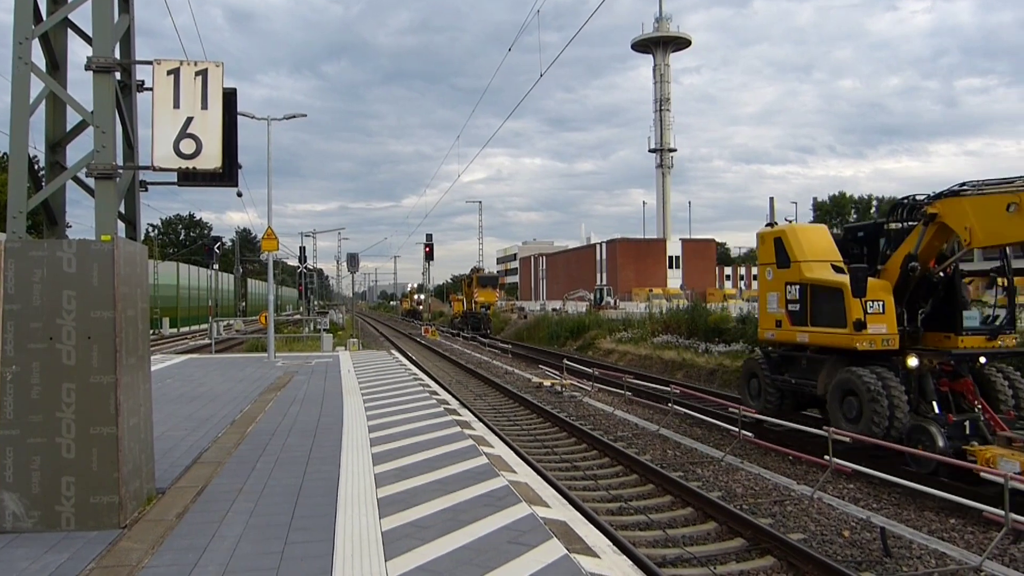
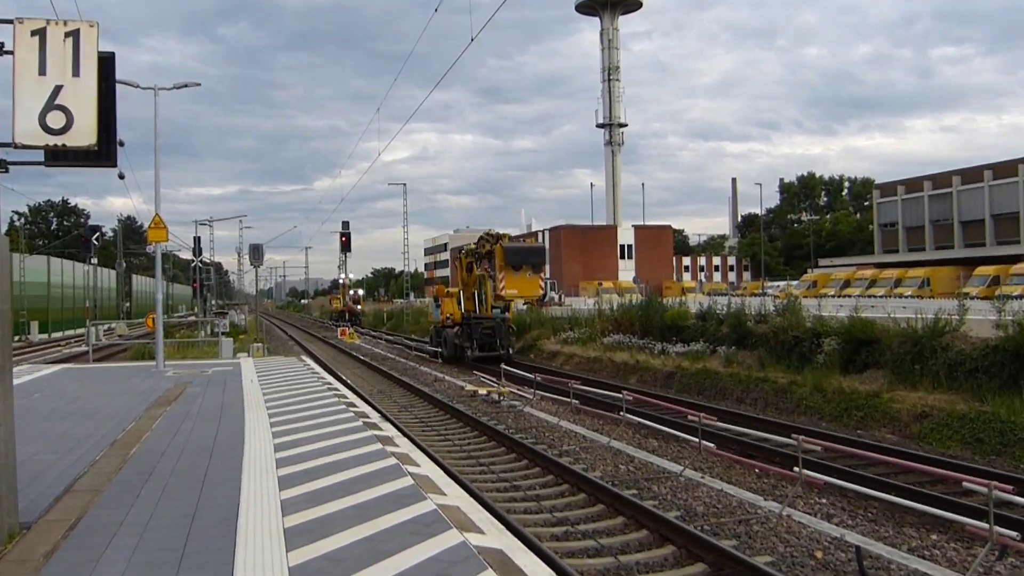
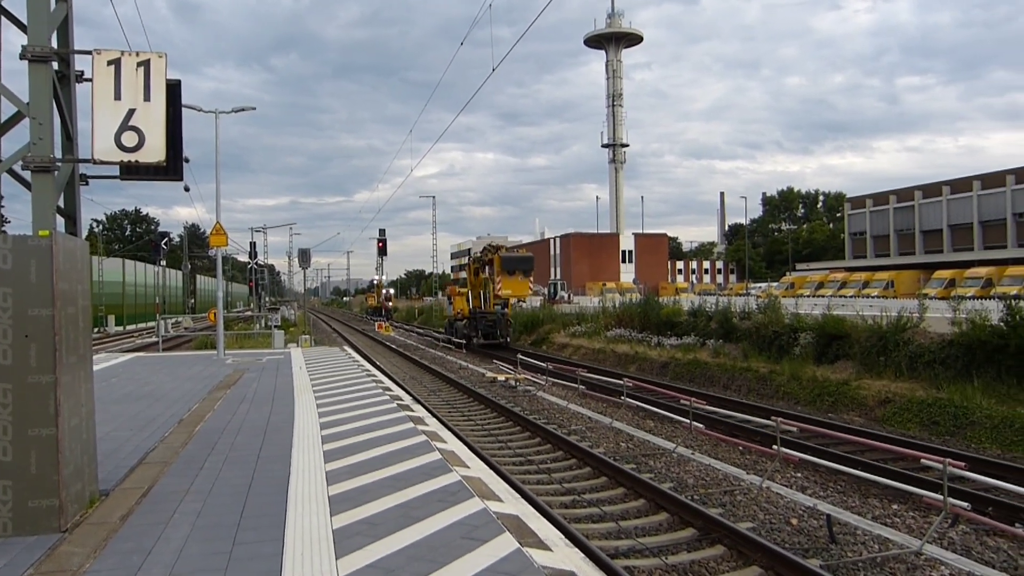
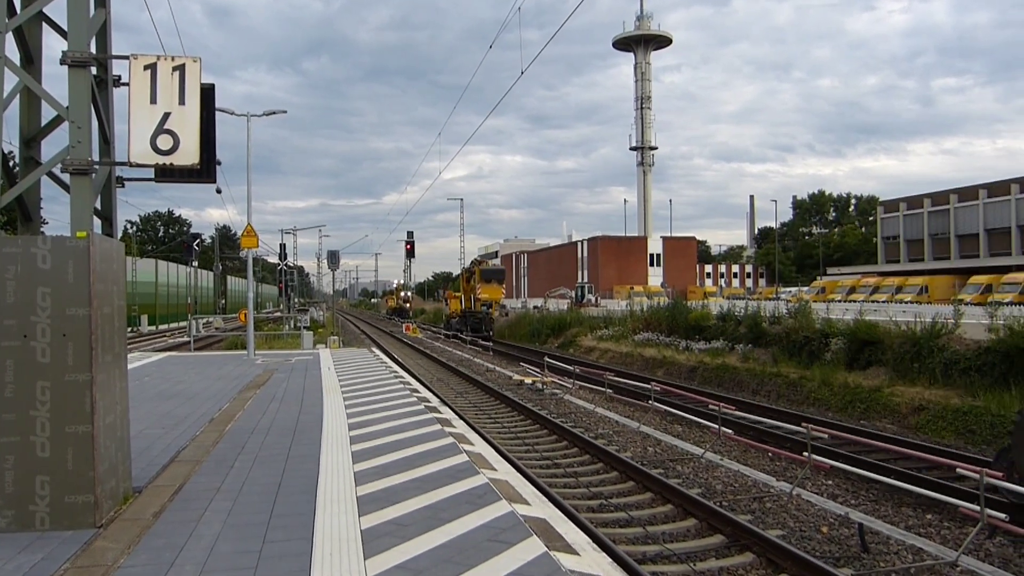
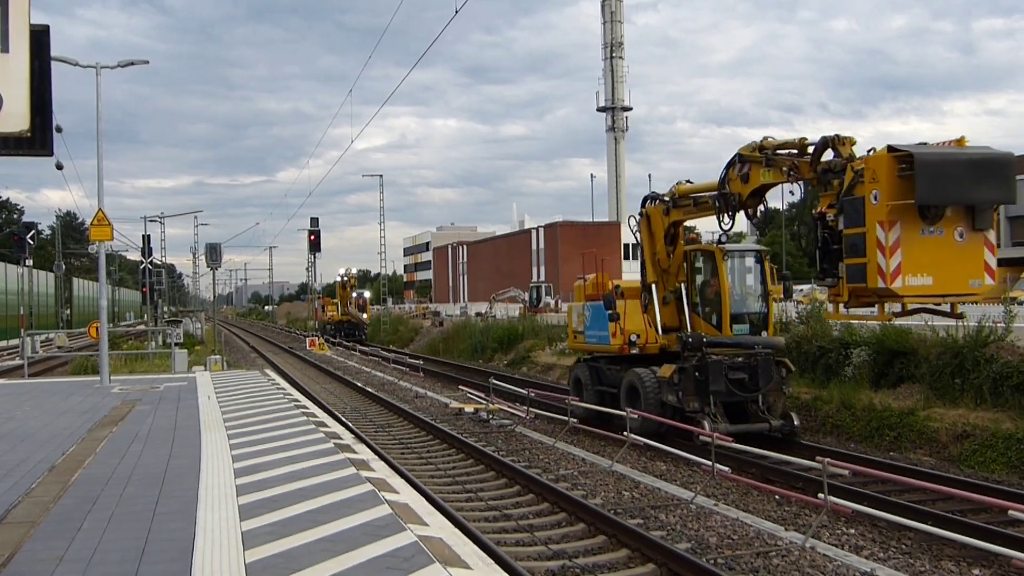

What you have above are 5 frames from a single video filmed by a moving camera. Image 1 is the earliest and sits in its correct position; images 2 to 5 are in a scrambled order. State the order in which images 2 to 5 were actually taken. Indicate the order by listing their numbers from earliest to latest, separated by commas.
4, 3, 2, 5
